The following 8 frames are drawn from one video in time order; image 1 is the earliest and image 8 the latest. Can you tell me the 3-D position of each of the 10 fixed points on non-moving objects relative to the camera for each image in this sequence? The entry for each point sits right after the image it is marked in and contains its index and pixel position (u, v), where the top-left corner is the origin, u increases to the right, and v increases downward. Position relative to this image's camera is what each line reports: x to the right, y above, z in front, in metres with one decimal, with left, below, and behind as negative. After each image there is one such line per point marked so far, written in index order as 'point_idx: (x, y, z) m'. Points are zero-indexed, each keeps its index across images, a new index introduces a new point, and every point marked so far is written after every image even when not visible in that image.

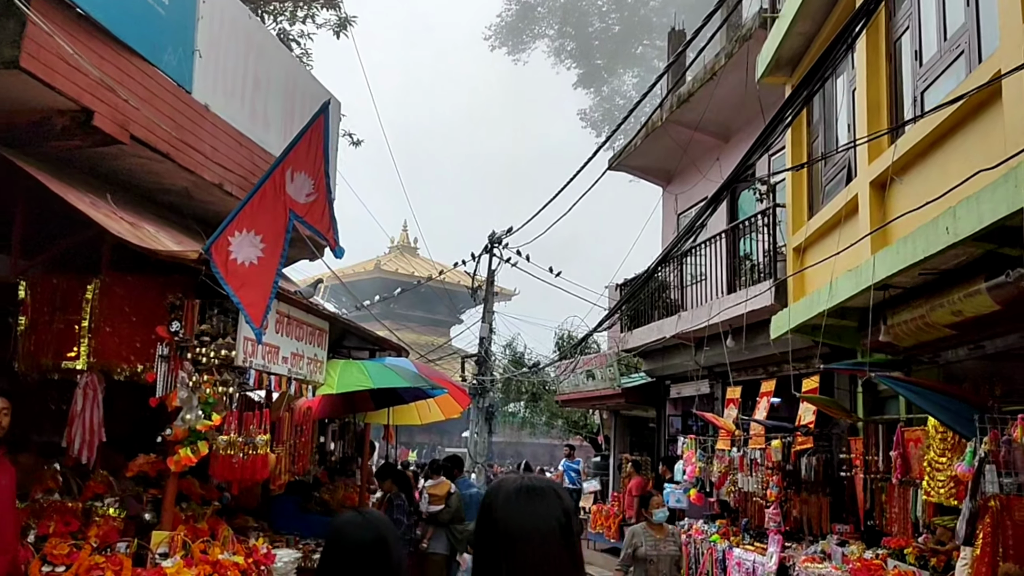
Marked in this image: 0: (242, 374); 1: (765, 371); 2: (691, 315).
0: (-1.3, -0.4, +4.3) m
1: (+2.7, -0.9, +9.5) m
2: (+2.1, -0.3, +10.1) m
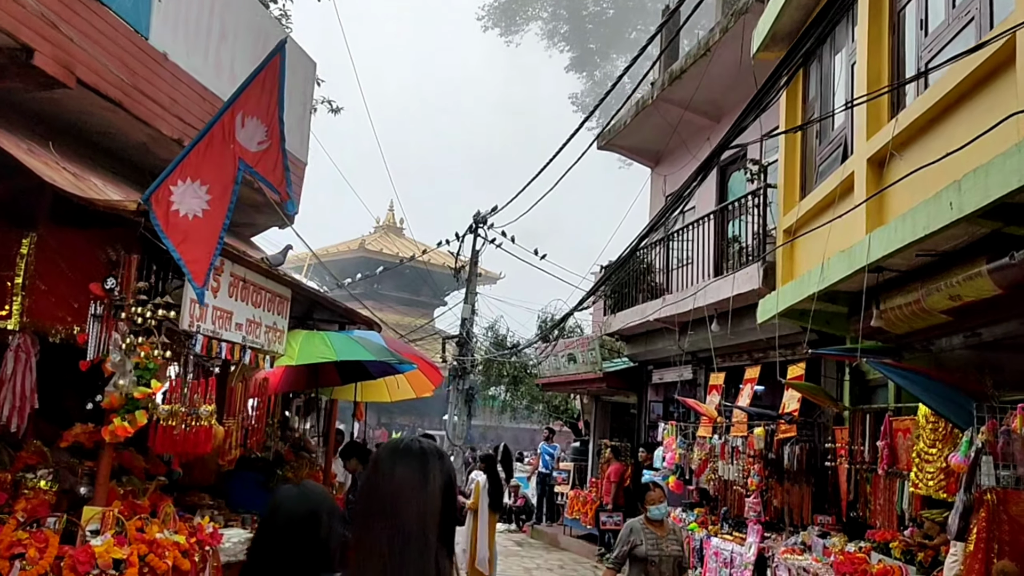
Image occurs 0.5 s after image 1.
0: (-1.5, -0.2, +3.9) m
1: (+2.5, -0.7, +9.3) m
2: (+1.8, -0.1, +9.8) m
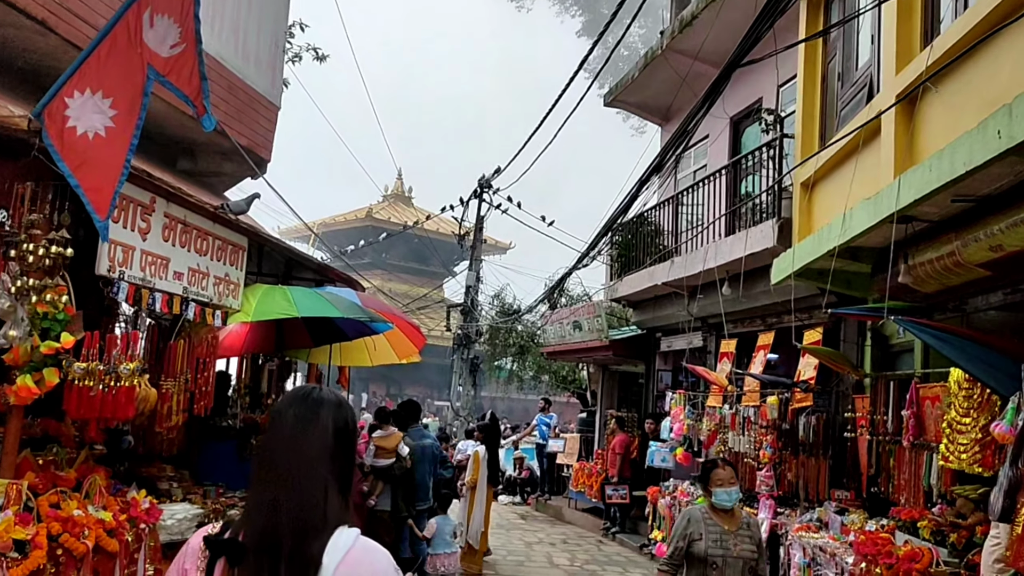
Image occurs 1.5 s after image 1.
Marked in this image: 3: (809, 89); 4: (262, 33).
0: (-1.6, 0.0, +3.4) m
1: (+2.5, -0.4, +8.7) m
2: (+1.8, +0.3, +9.2) m
3: (+2.4, +1.6, +7.2) m
4: (-1.7, +1.8, +6.1) m
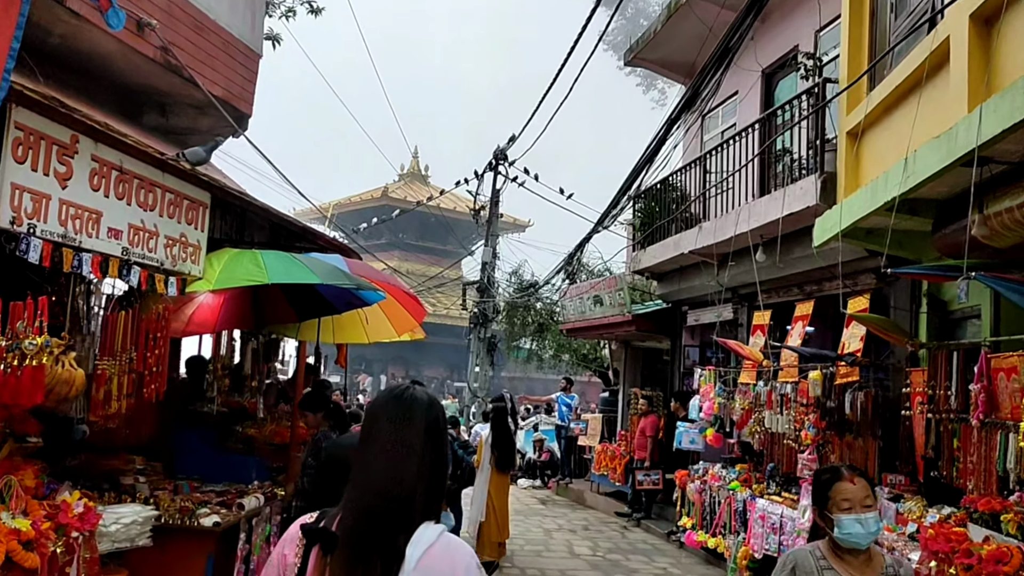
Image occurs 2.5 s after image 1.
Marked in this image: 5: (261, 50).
0: (-1.6, +0.1, +2.8) m
1: (+2.6, 0.0, +7.9) m
2: (+2.0, +0.6, +8.5) m
3: (+2.5, +1.9, +6.4) m
4: (-1.7, +2.0, +5.4) m
5: (-1.6, +1.6, +5.7) m
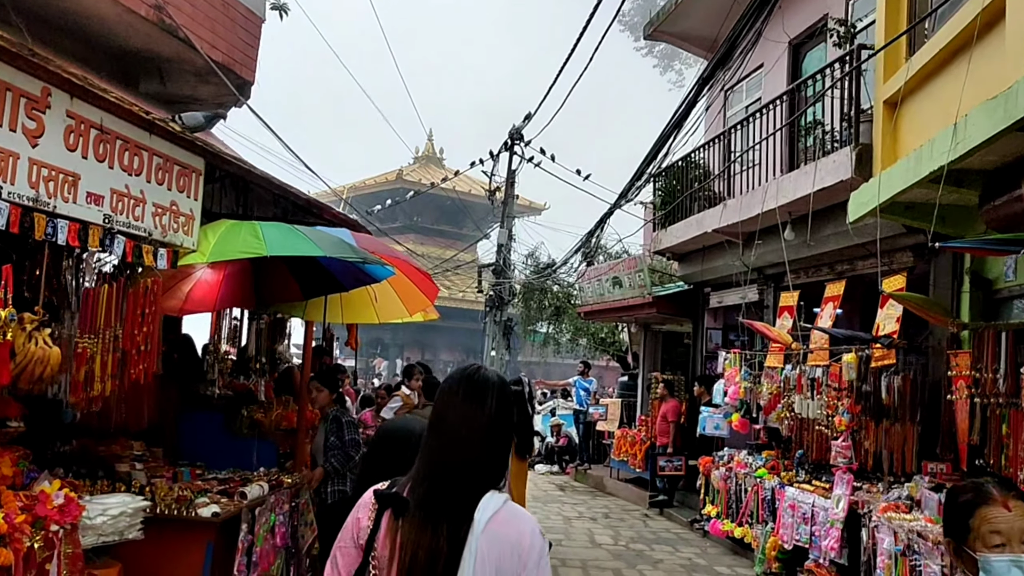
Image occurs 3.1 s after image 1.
0: (-1.5, +0.2, +2.5) m
1: (+2.8, +0.1, +7.6) m
2: (+2.1, +0.8, +8.1) m
3: (+2.6, +2.1, +6.0) m
4: (-1.6, +2.1, +5.1) m
5: (-1.5, +1.7, +5.4) m
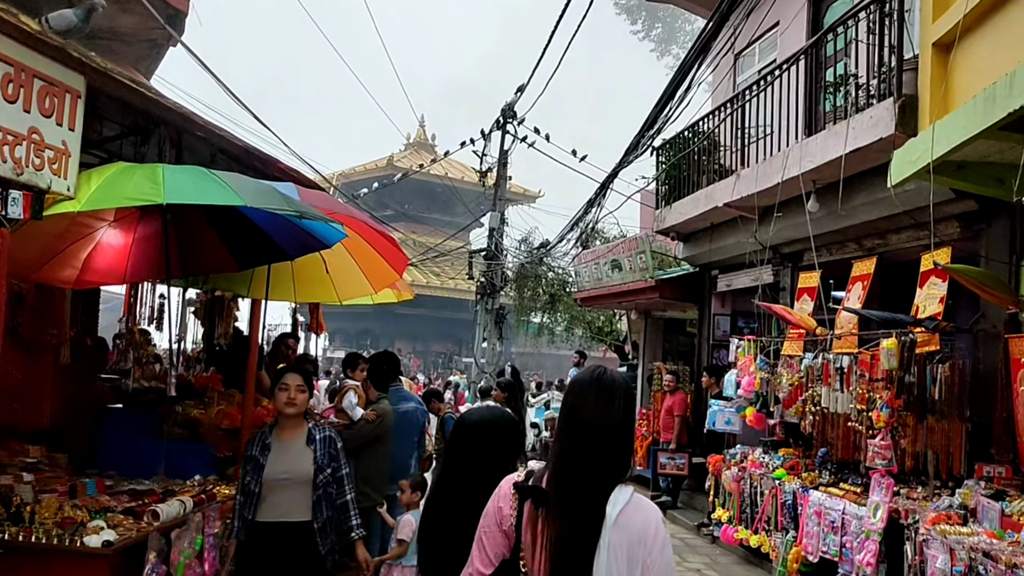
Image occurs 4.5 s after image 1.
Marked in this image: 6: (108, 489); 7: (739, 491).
0: (-1.6, +0.3, +1.6) m
1: (+2.7, +0.3, +6.7) m
2: (+2.0, +1.0, +7.3) m
3: (+2.5, +2.2, +5.2) m
4: (-1.7, +2.2, +4.2) m
5: (-1.6, +1.8, +4.5) m
6: (-1.7, -0.8, +3.7) m
7: (+1.9, -1.7, +7.4) m
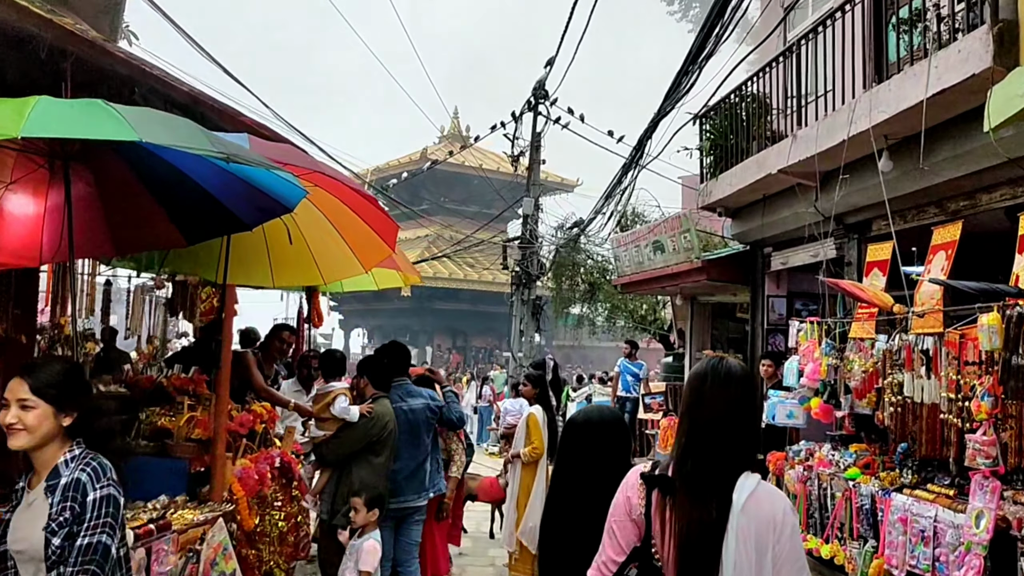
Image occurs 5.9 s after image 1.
0: (-1.6, +0.4, +0.9) m
1: (+2.9, +0.5, +5.8) m
2: (+2.2, +1.2, +6.4) m
3: (+2.6, +2.4, +4.2) m
4: (-1.7, +2.3, +3.5) m
5: (-1.6, +1.9, +3.8) m
6: (-1.6, -0.8, +3.0) m
7: (+2.2, -1.5, +6.5) m
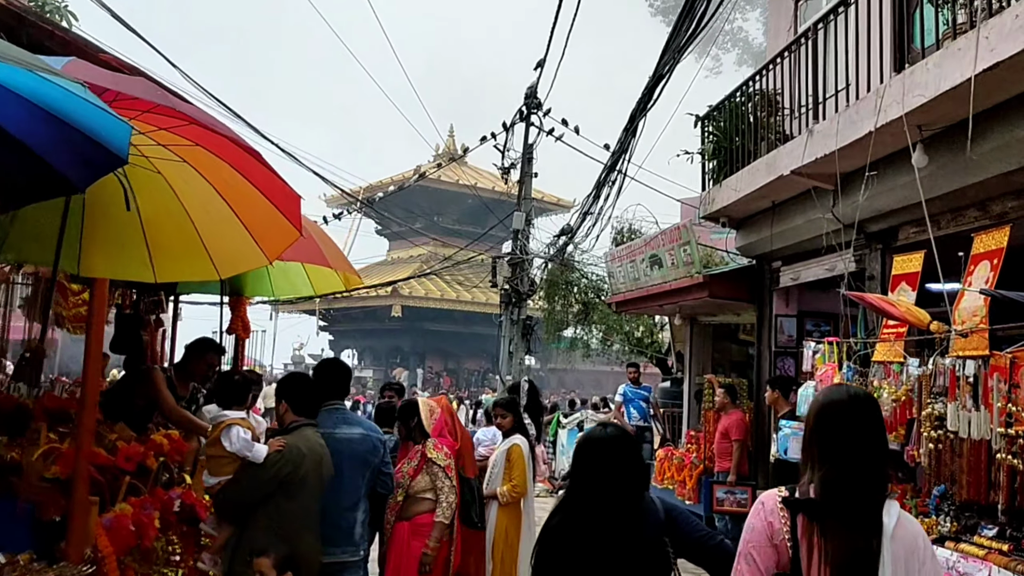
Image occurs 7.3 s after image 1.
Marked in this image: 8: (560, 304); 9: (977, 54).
0: (-1.8, +0.5, +0.1) m
1: (+2.7, +0.4, +5.0) m
2: (+2.1, +1.1, +5.6) m
3: (+2.5, +2.4, +3.5) m
4: (-1.8, +2.3, +2.7) m
5: (-1.7, +1.9, +3.0) m
6: (-1.8, -0.7, +2.1) m
7: (+2.0, -1.6, +5.6) m
8: (+0.8, -0.2, +15.5) m
9: (+2.2, +1.1, +4.2) m
